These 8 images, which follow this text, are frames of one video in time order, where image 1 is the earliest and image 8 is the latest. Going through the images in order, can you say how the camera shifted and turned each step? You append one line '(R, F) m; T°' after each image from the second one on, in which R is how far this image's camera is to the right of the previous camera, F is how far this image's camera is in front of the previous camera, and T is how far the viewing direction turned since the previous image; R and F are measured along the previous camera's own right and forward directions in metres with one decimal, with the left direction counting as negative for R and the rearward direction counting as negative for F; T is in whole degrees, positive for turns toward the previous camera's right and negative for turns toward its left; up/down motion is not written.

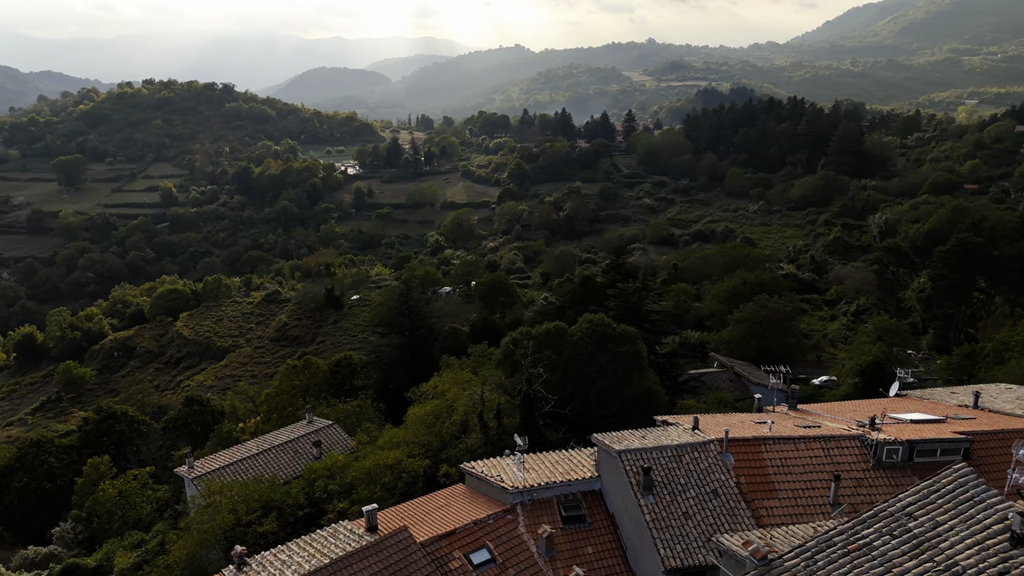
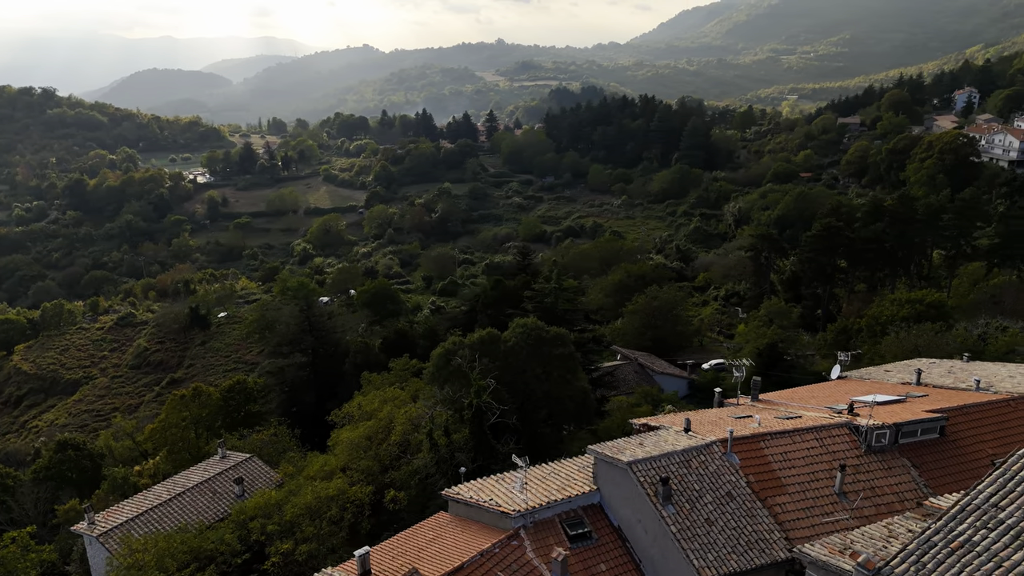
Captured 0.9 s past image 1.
(-1.8, +0.7) m; +11°
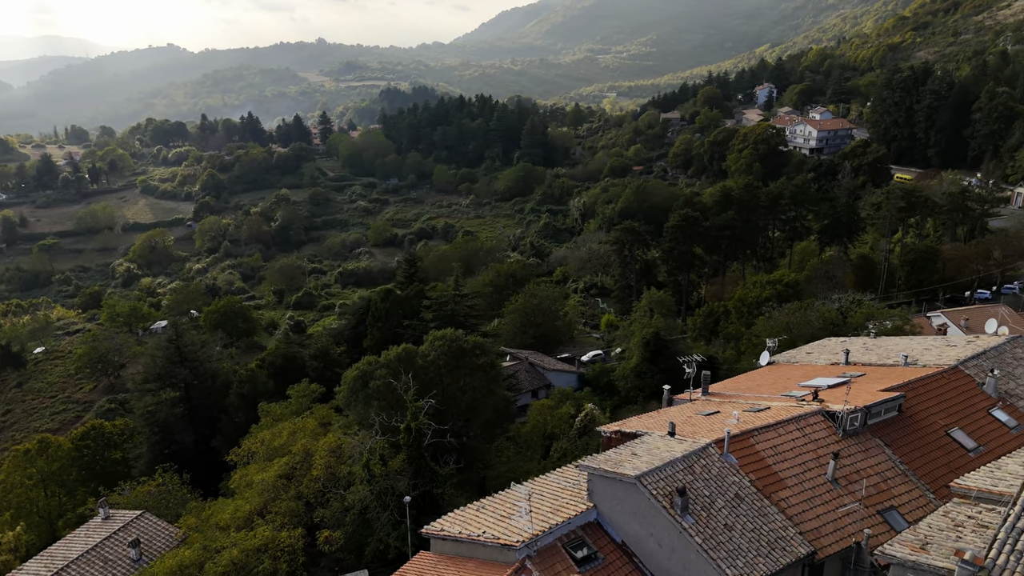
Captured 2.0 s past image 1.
(-2.0, +0.9) m; +12°
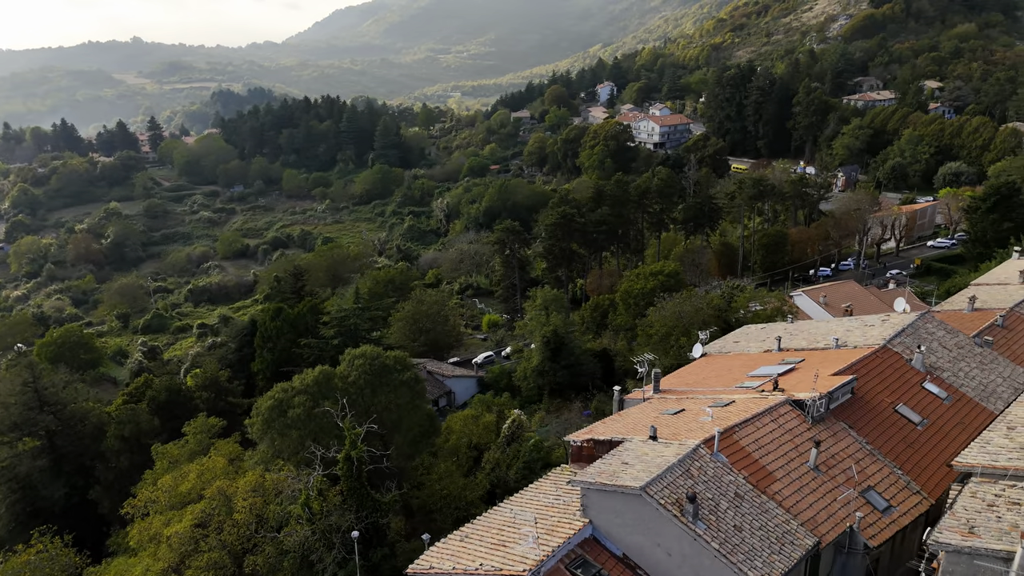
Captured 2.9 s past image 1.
(-1.8, +0.7) m; +11°
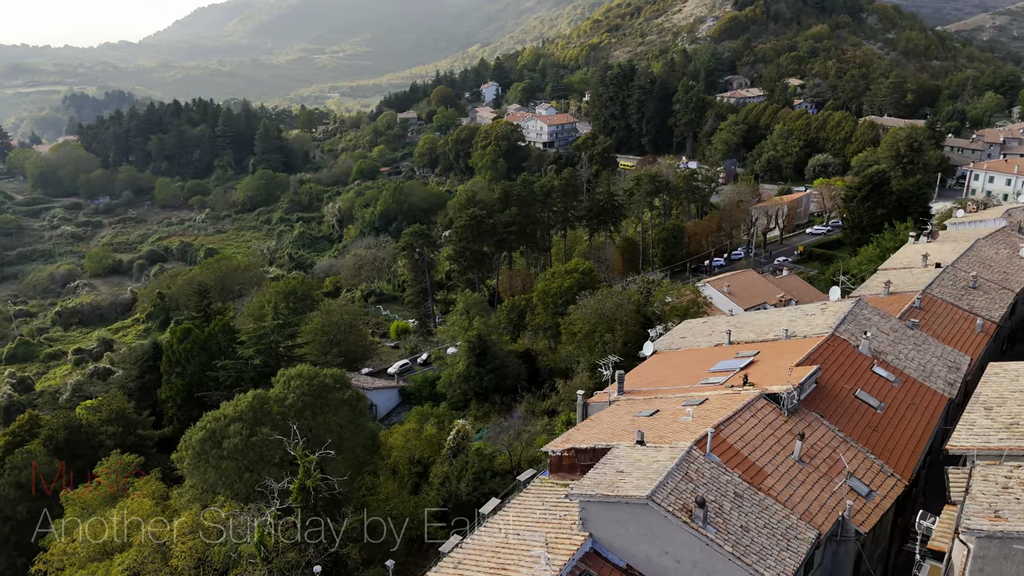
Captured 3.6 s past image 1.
(-1.4, +0.5) m; +9°
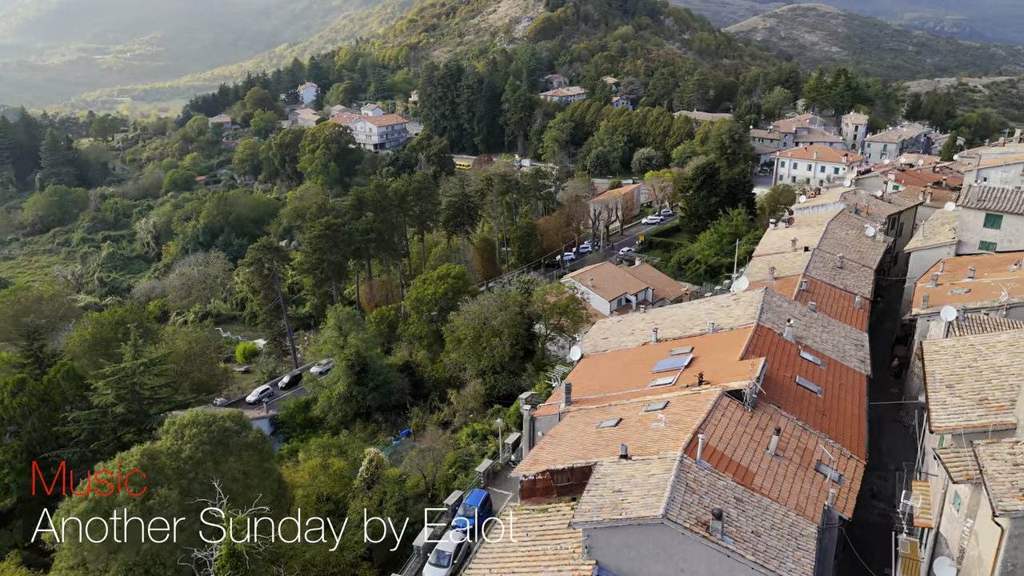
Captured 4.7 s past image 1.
(-2.0, +1.0) m; +13°
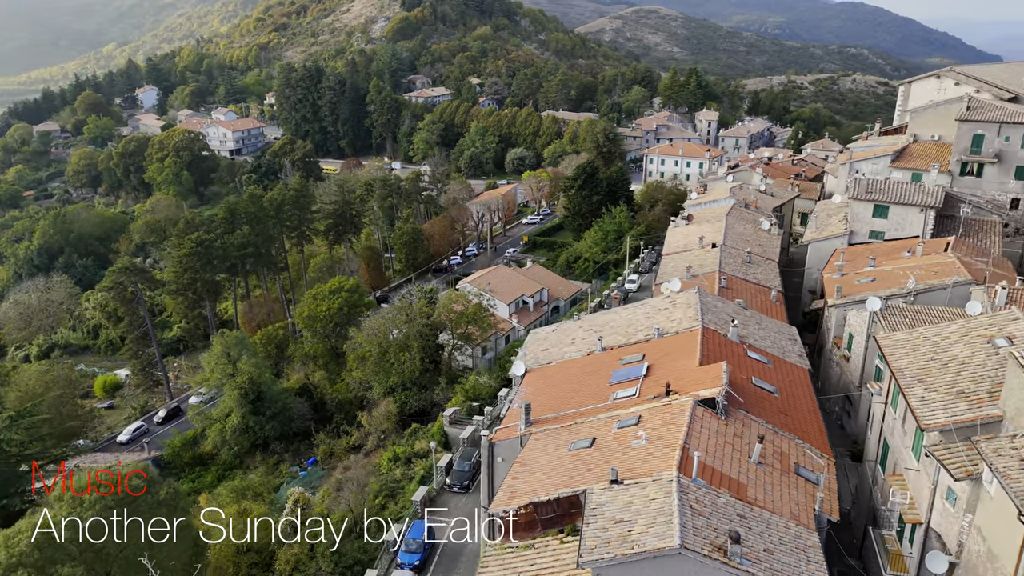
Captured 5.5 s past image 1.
(-1.5, +1.0) m; +10°
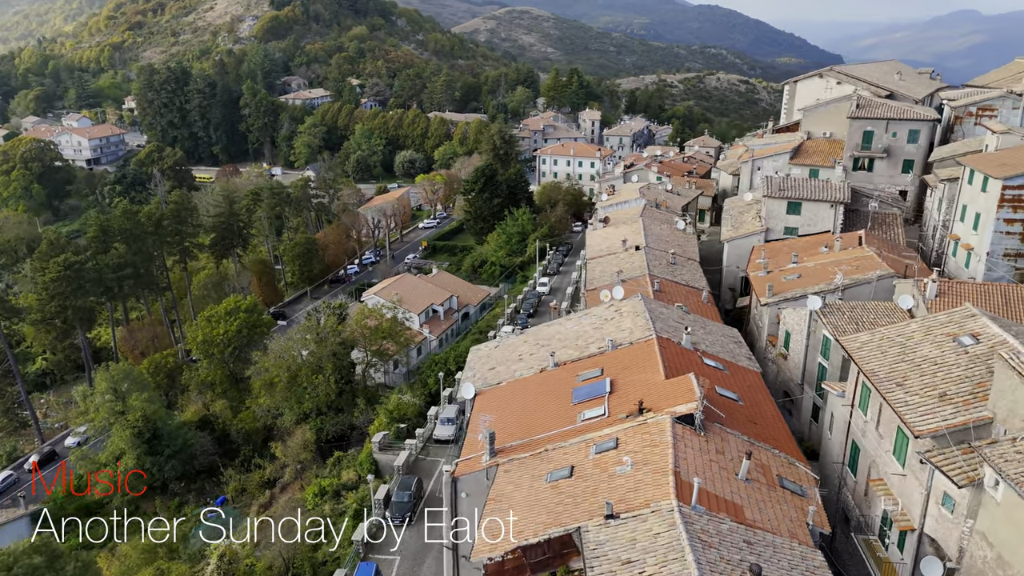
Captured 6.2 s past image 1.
(-1.2, +1.0) m; +9°
